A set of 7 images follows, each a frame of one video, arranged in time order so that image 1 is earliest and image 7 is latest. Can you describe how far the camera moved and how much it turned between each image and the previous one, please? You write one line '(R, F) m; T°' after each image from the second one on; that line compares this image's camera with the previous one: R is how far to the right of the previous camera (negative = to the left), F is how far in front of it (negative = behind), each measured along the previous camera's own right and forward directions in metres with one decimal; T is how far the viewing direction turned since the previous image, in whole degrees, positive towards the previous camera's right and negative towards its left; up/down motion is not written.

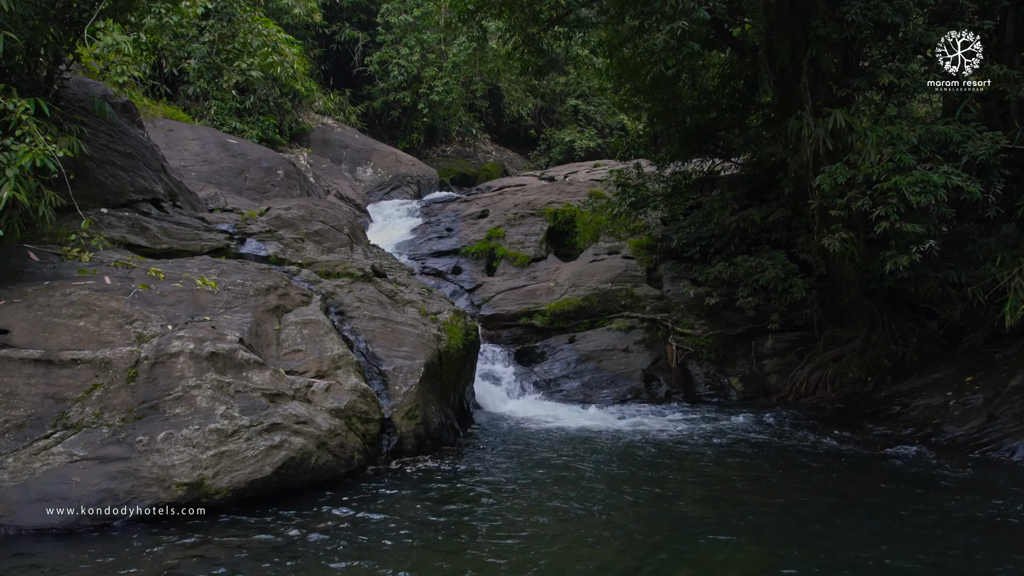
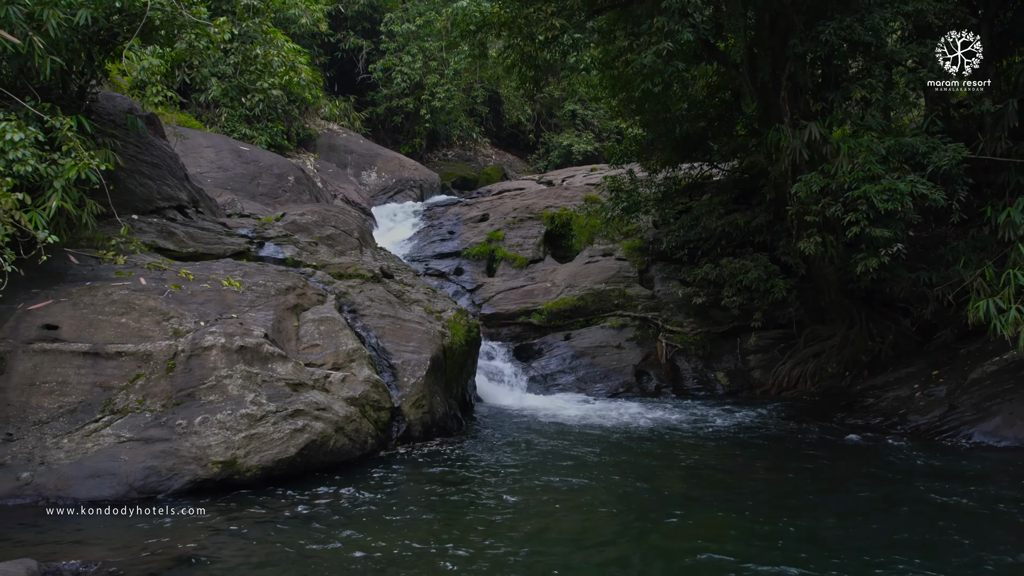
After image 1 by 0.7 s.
(0.0, -0.7) m; 0°
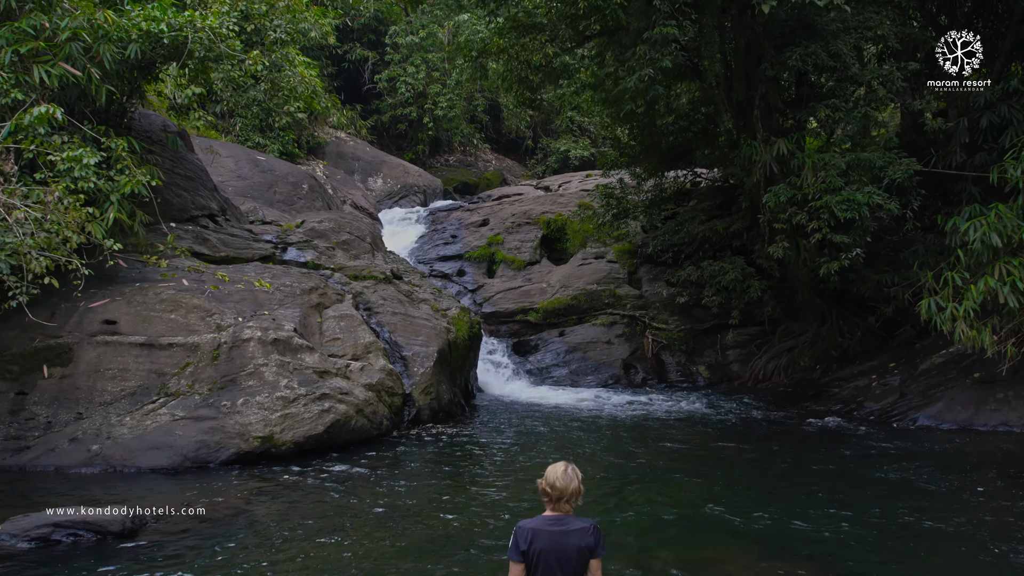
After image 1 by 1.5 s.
(0.0, -1.0) m; 0°
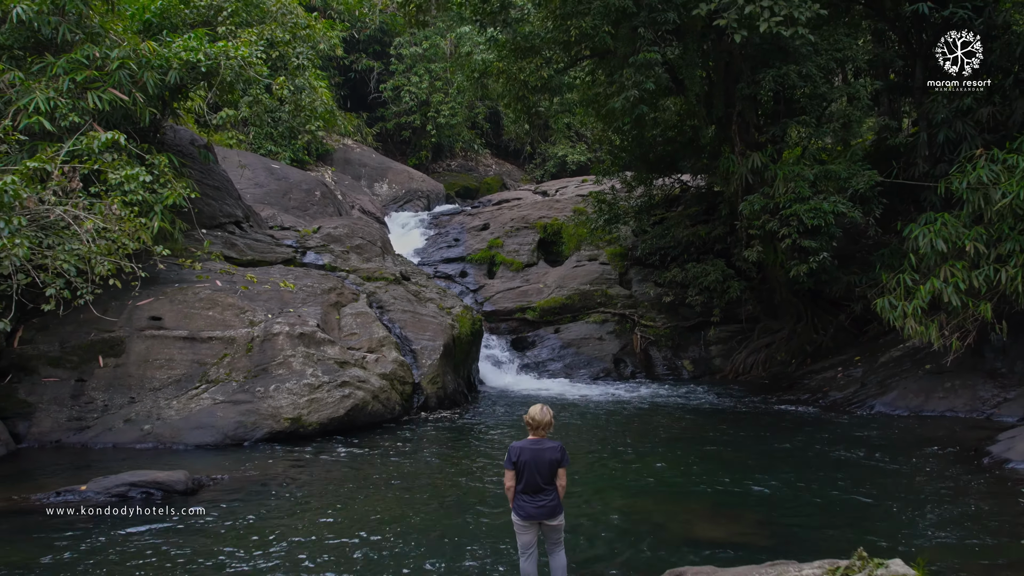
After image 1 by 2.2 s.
(0.0, -1.0) m; 0°
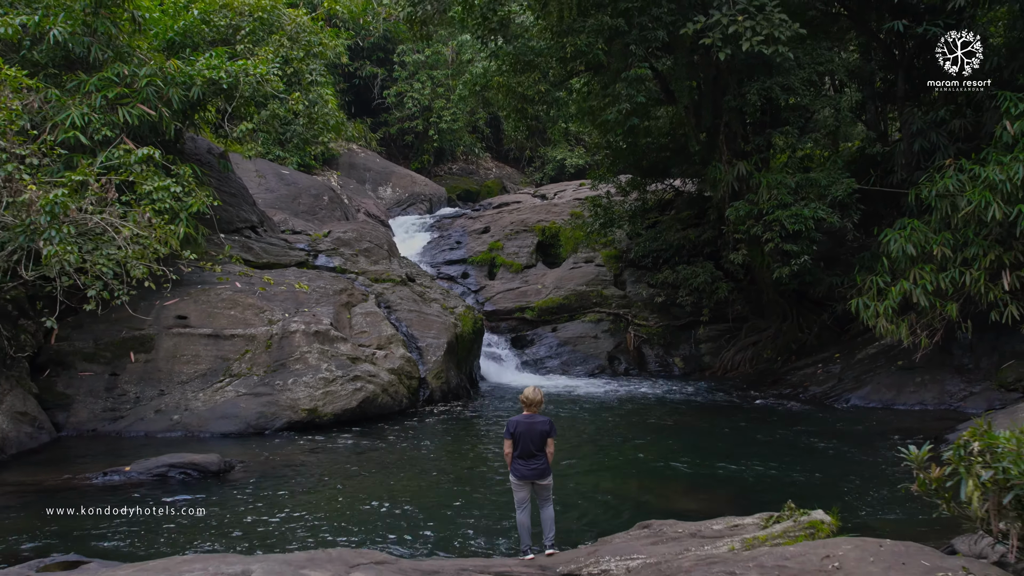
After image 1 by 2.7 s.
(0.0, -0.7) m; 0°
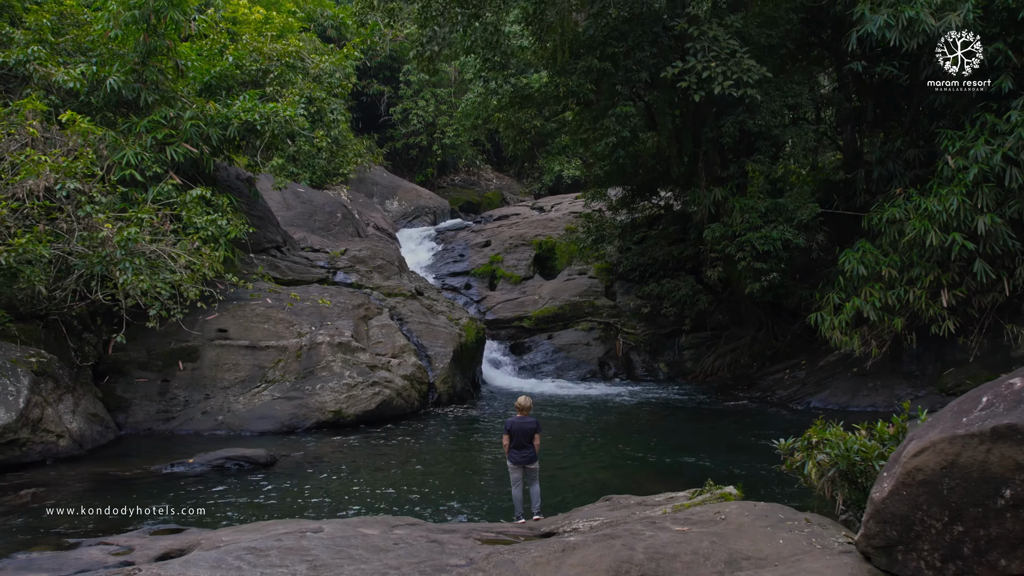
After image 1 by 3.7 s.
(0.0, -1.3) m; 0°
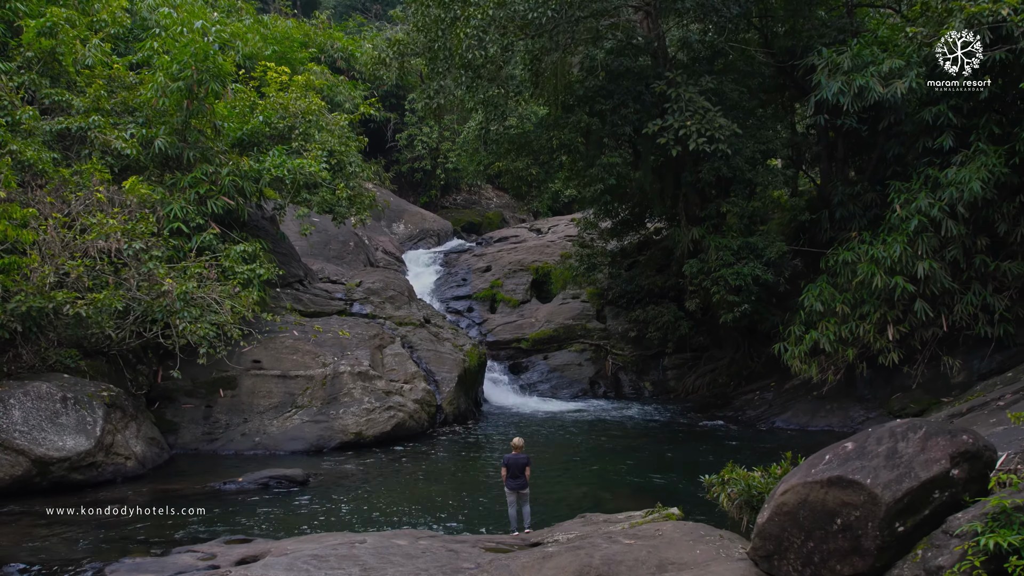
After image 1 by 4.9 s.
(0.0, -1.5) m; 0°
